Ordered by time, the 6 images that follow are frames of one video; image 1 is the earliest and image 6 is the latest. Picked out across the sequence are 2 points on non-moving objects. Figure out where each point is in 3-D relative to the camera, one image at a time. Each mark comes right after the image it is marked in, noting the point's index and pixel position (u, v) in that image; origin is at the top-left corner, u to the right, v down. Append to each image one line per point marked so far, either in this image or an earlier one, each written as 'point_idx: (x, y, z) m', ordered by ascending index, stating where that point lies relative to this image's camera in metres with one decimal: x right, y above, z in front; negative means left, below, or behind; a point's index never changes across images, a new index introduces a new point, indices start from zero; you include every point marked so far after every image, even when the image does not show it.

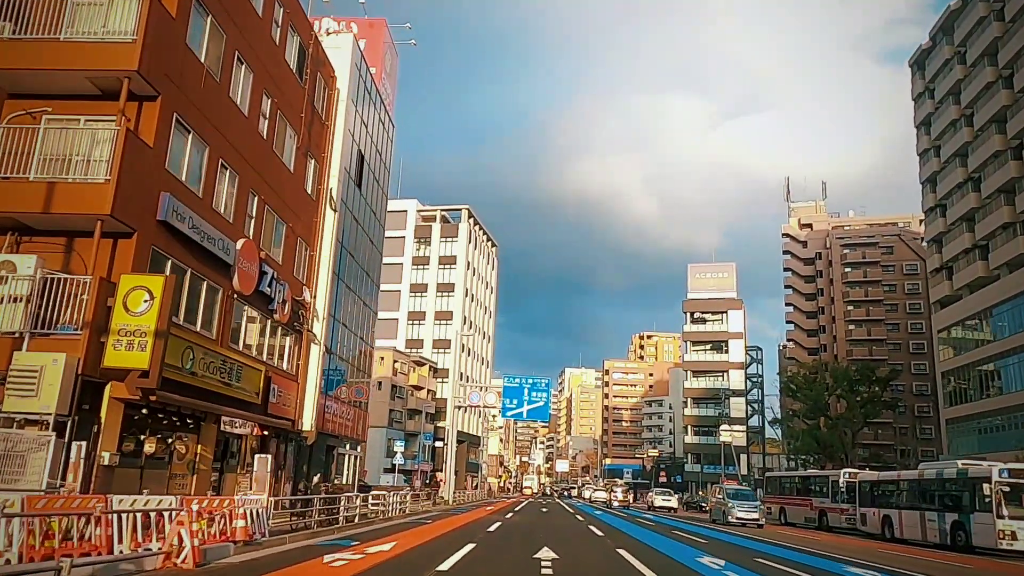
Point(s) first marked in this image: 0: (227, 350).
0: (-5.3, -1.1, +13.2) m
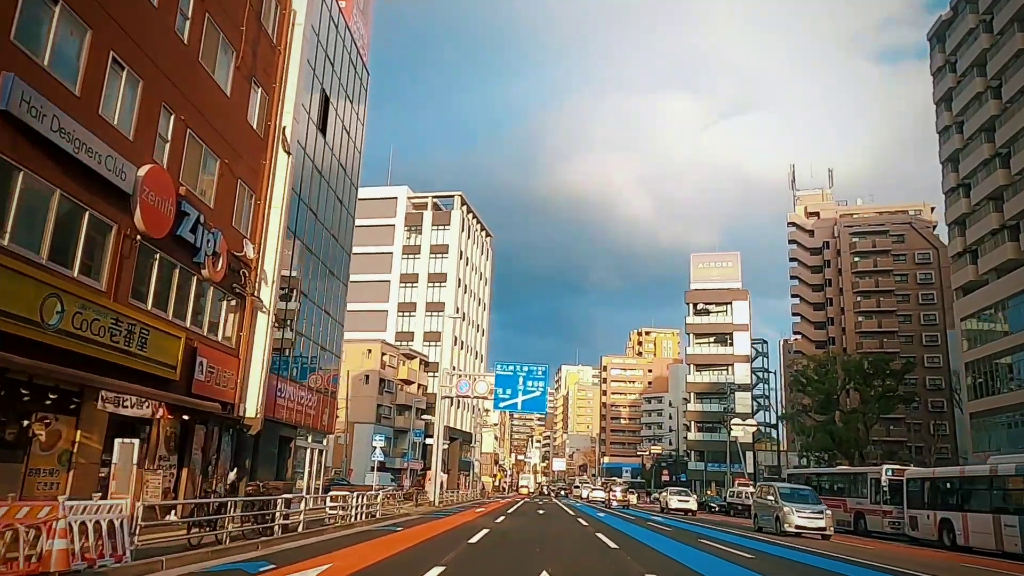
0: (-5.5, -0.3, +10.0) m
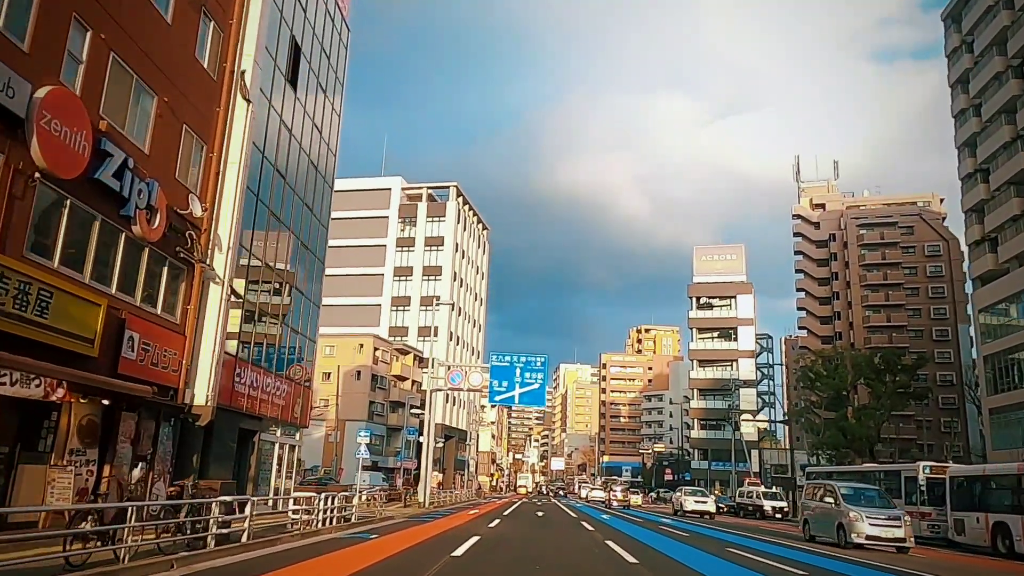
0: (-5.6, +0.3, +8.0) m
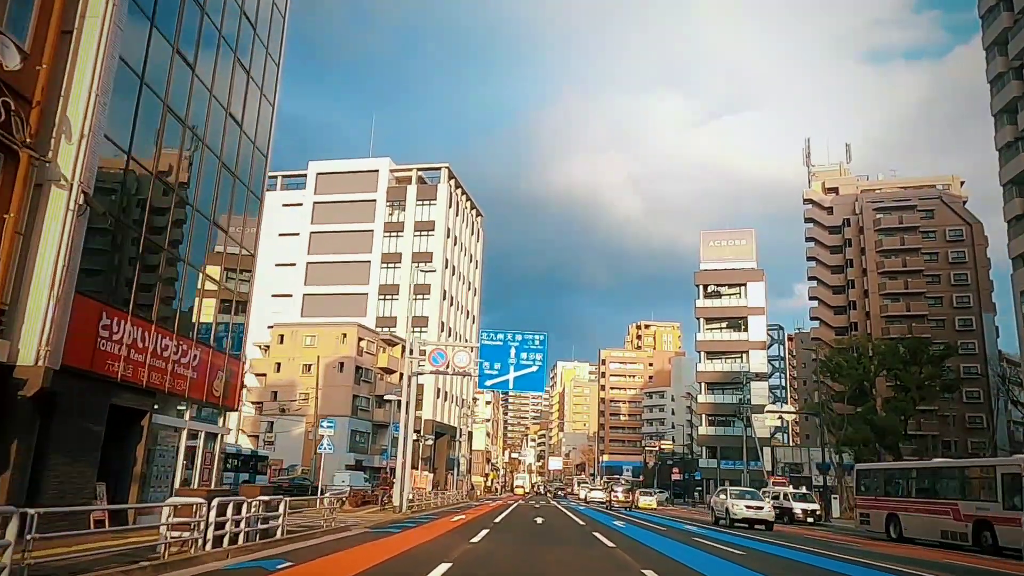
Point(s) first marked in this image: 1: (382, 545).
0: (-5.7, +1.4, +4.0) m
1: (-2.5, -4.9, +13.5) m
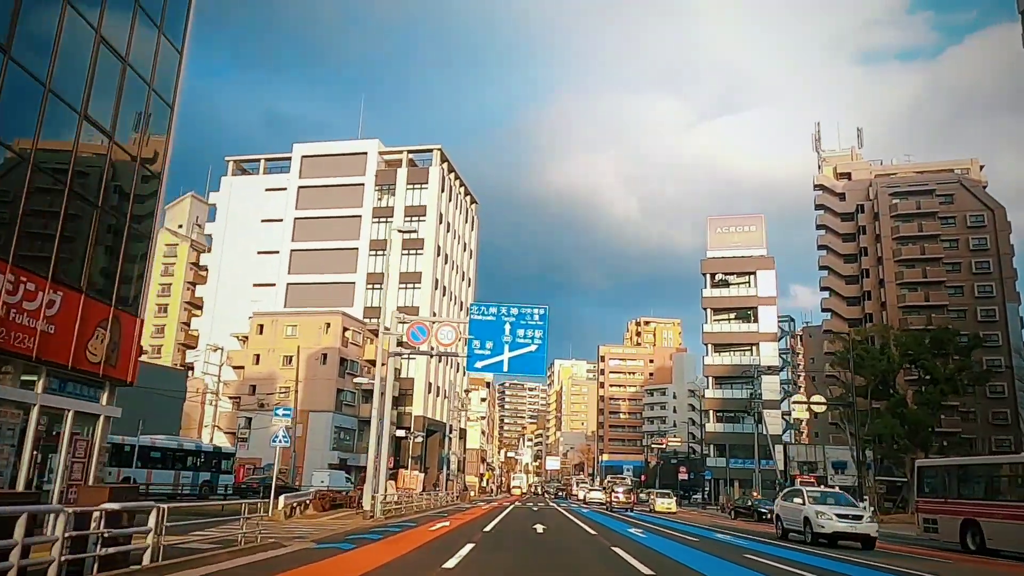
0: (-5.8, +2.4, +0.5) m
1: (-2.6, -4.0, +10.1) m
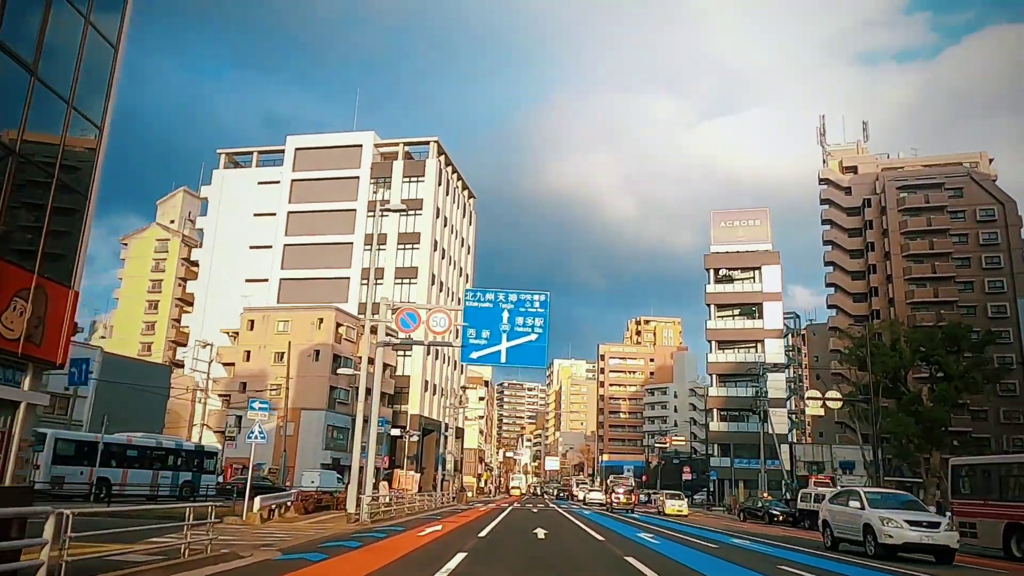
0: (-5.8, +2.8, -0.9) m
1: (-2.6, -3.6, +8.7) m
